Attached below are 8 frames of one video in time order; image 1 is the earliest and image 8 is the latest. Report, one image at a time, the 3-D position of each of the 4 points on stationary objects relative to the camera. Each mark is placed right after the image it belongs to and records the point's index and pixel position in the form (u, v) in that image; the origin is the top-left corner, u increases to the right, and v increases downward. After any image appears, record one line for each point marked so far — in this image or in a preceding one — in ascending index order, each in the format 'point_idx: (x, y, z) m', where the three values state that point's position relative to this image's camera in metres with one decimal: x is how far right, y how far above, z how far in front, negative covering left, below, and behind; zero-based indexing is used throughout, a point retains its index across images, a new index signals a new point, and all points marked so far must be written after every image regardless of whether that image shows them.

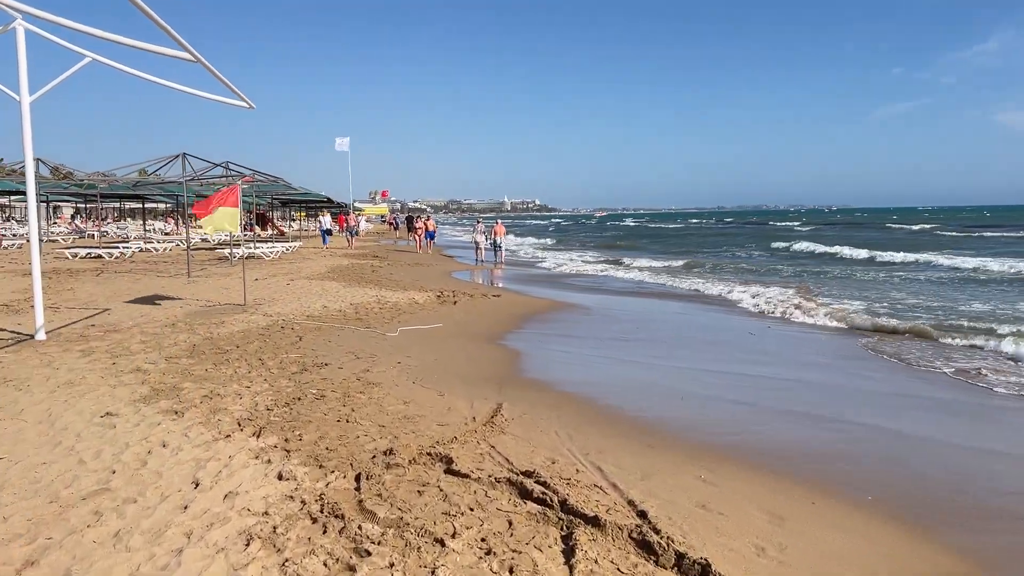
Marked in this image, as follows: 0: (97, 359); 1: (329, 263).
0: (-3.2, -0.6, +6.6) m
1: (-4.0, +0.5, +18.4) m
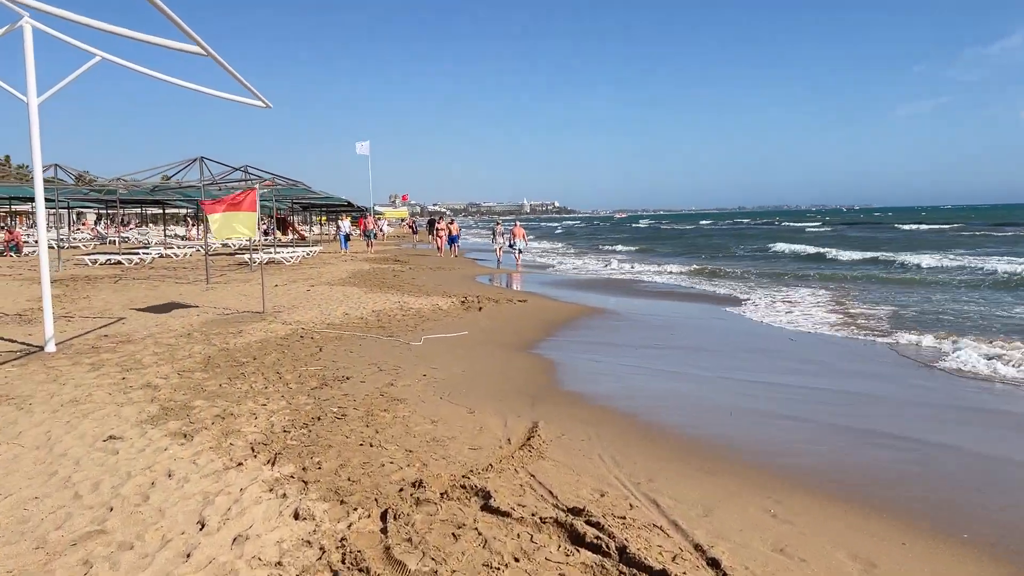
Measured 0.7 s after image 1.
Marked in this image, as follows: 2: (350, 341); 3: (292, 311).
0: (-3.0, -0.6, +6.3) m
1: (-3.5, +0.4, +18.1) m
2: (-1.5, -0.5, +8.0) m
3: (-2.7, -0.3, +10.4) m
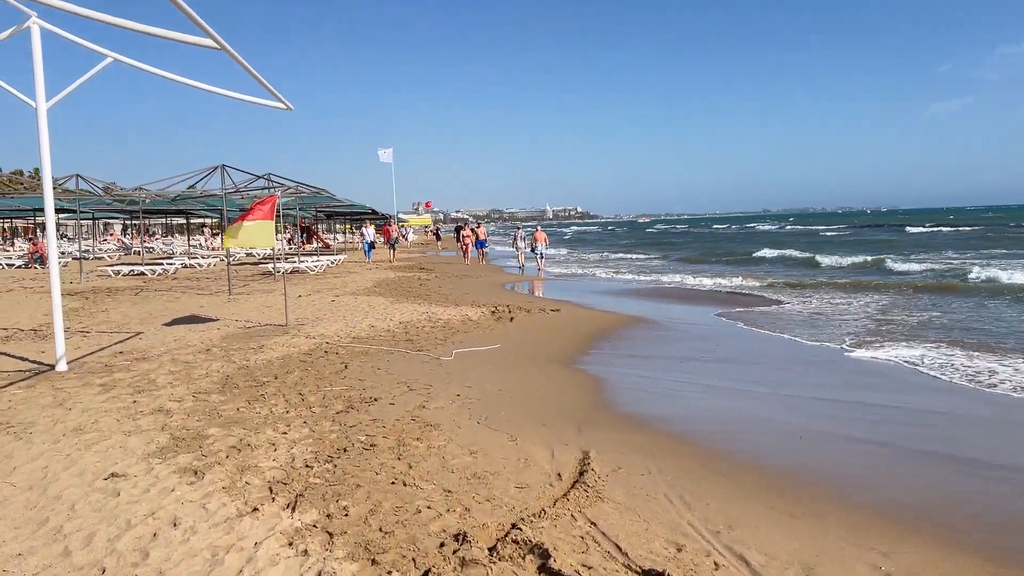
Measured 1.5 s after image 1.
0: (-2.7, -0.7, +5.8) m
1: (-2.9, +0.2, +17.7) m
2: (-1.2, -0.6, +7.6) m
3: (-2.3, -0.4, +9.9) m
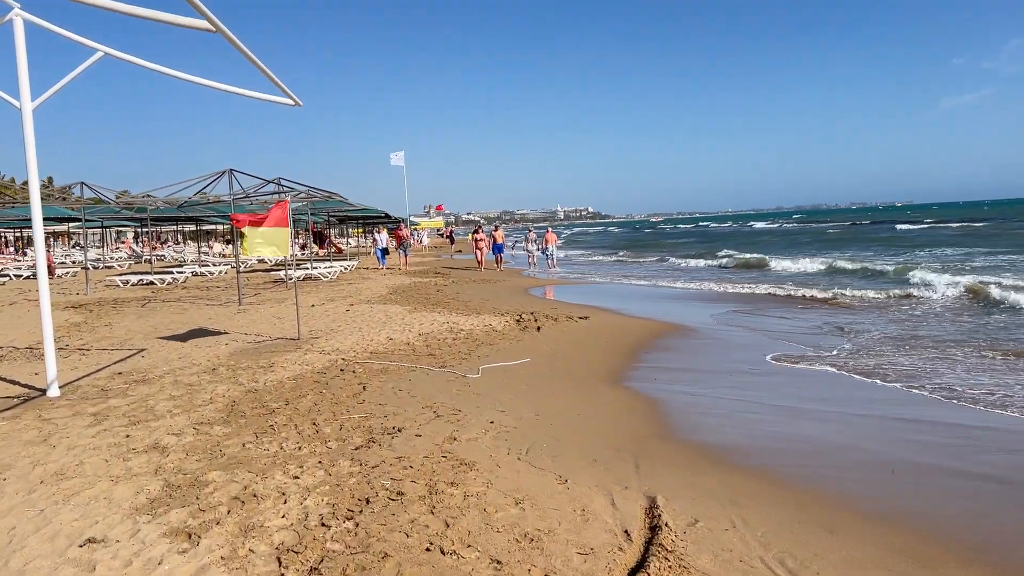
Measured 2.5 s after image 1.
0: (-2.5, -0.9, +5.2) m
1: (-2.5, +0.1, +17.0) m
2: (-0.9, -0.7, +6.9) m
3: (-2.0, -0.5, +9.3) m
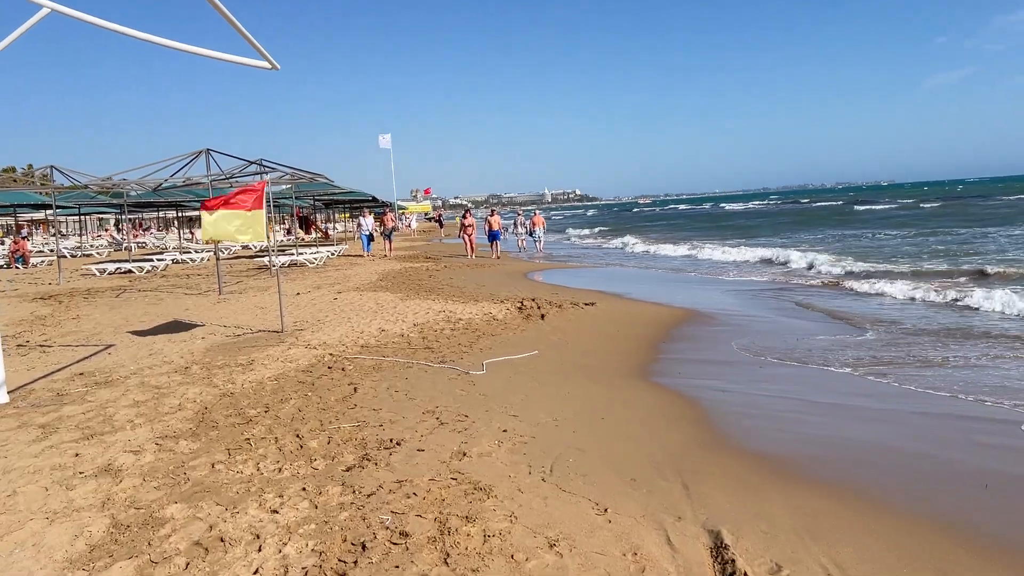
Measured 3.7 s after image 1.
0: (-2.4, -0.8, +4.4) m
1: (-2.5, +0.4, +16.2) m
2: (-0.9, -0.6, +6.2) m
3: (-1.9, -0.4, +8.5) m
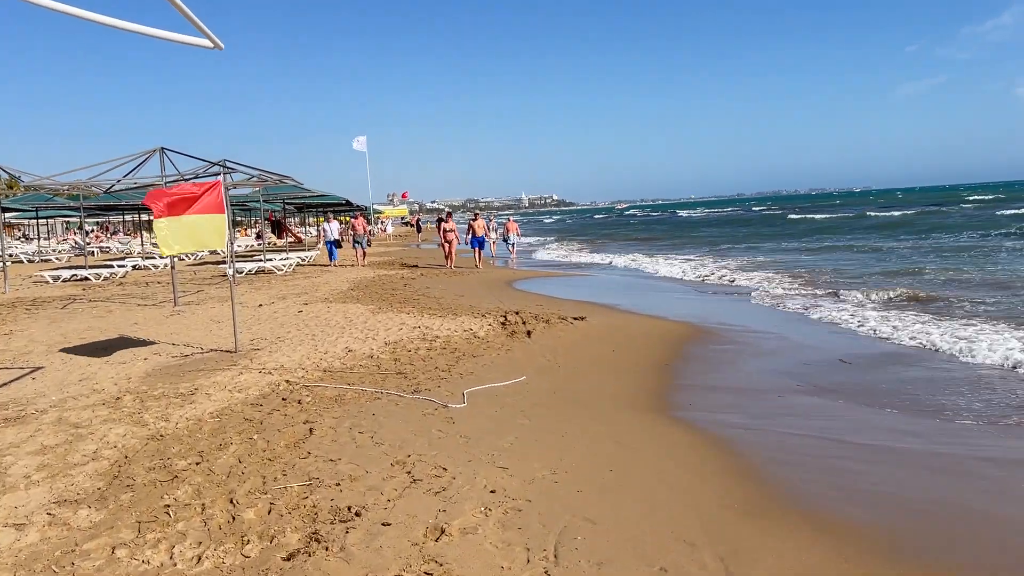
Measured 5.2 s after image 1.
0: (-2.4, -0.9, +3.5) m
1: (-2.9, +0.2, +15.3) m
2: (-1.0, -0.7, +5.2) m
3: (-2.1, -0.5, +7.6) m
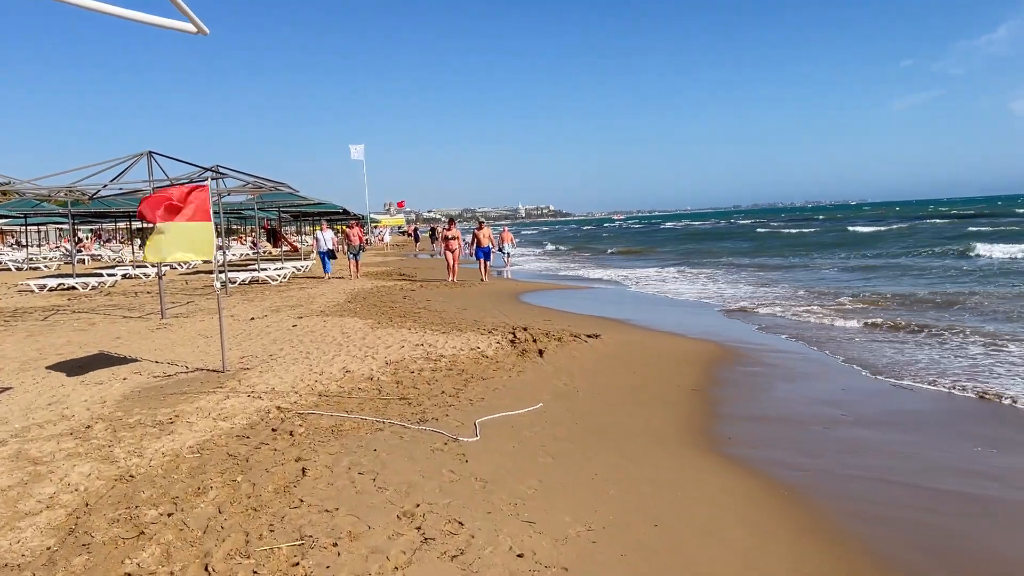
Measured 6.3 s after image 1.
0: (-2.3, -1.0, +2.9) m
1: (-2.8, 0.0, +14.7) m
2: (-0.9, -0.8, +4.6) m
3: (-2.0, -0.7, +7.0) m
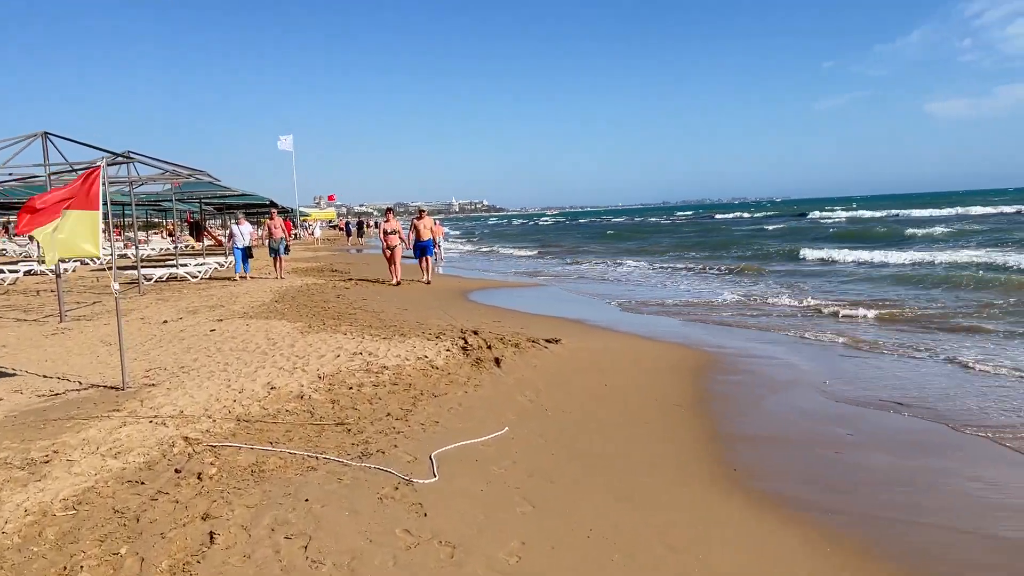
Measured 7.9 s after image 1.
0: (-2.3, -1.0, +1.8) m
1: (-3.8, 0.0, +13.5) m
2: (-1.0, -0.8, +3.7) m
3: (-2.3, -0.7, +5.9) m
